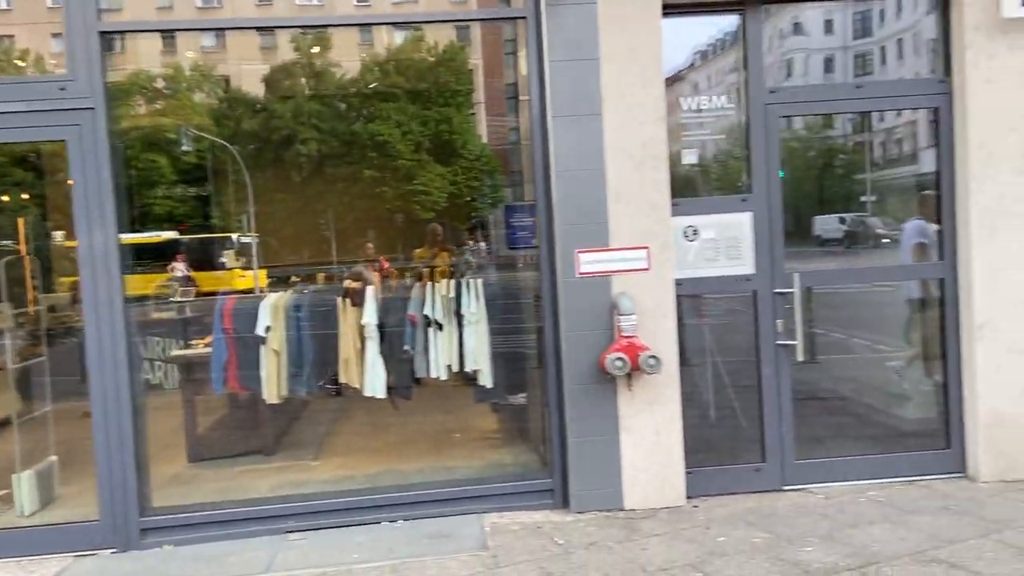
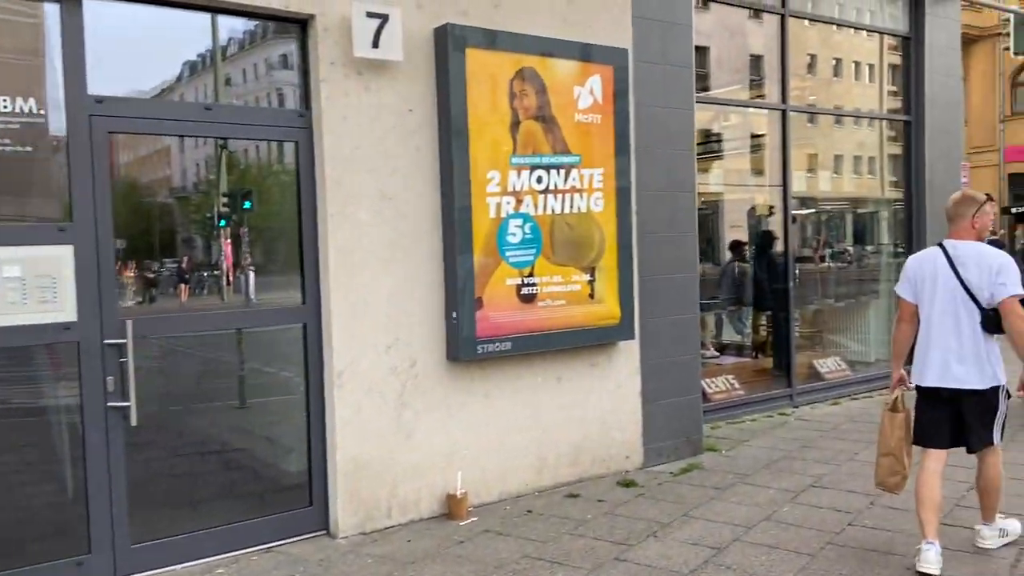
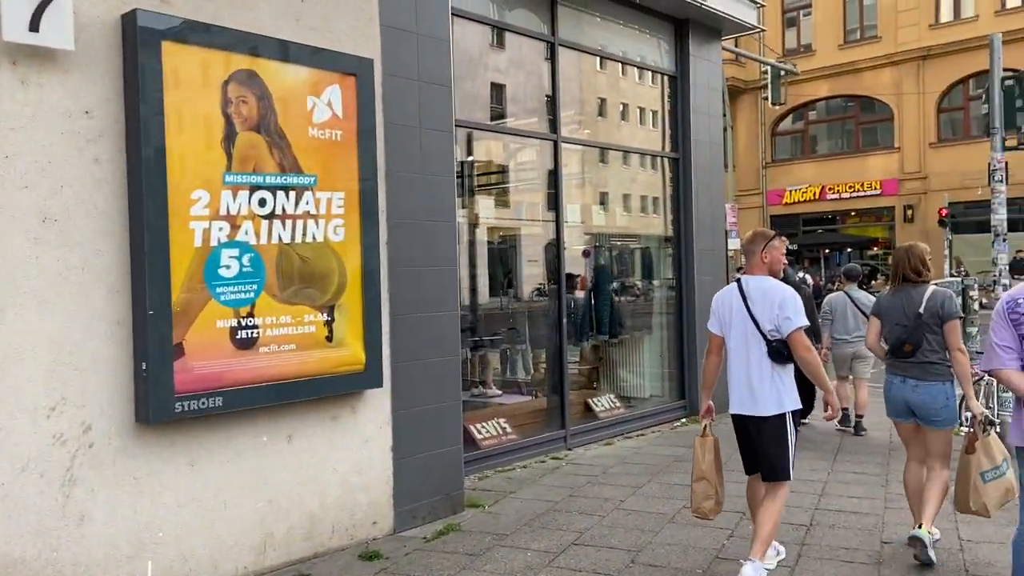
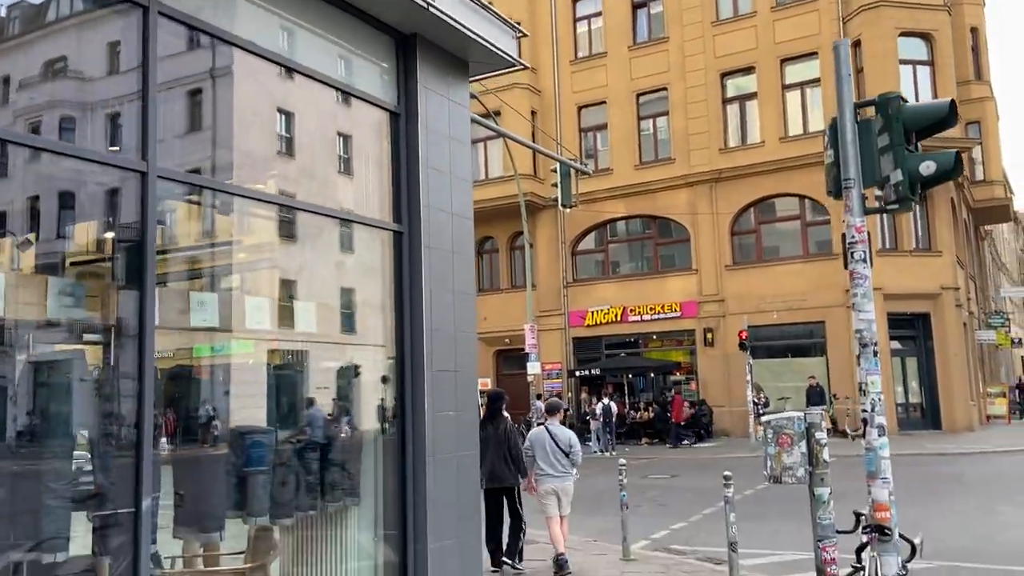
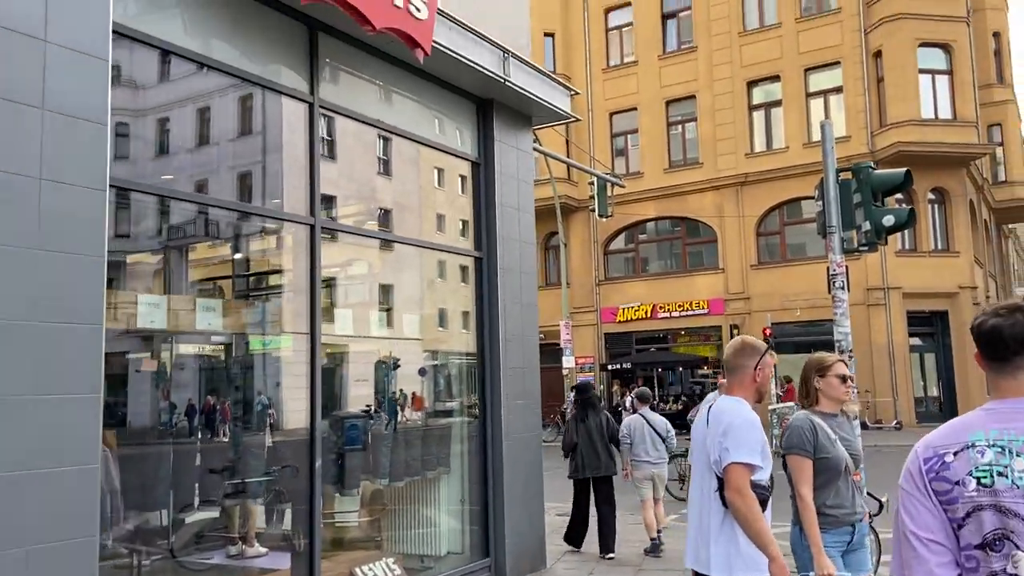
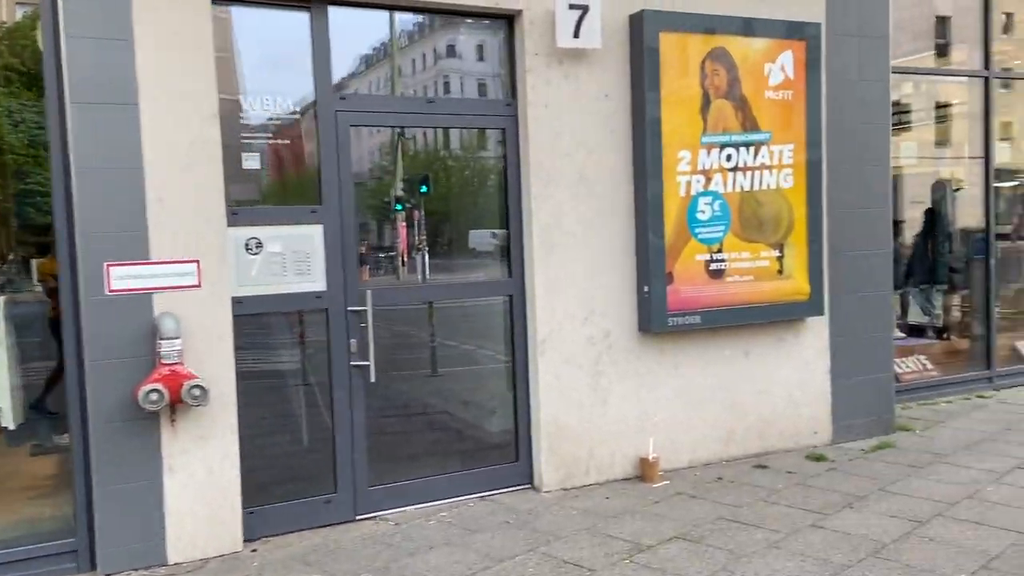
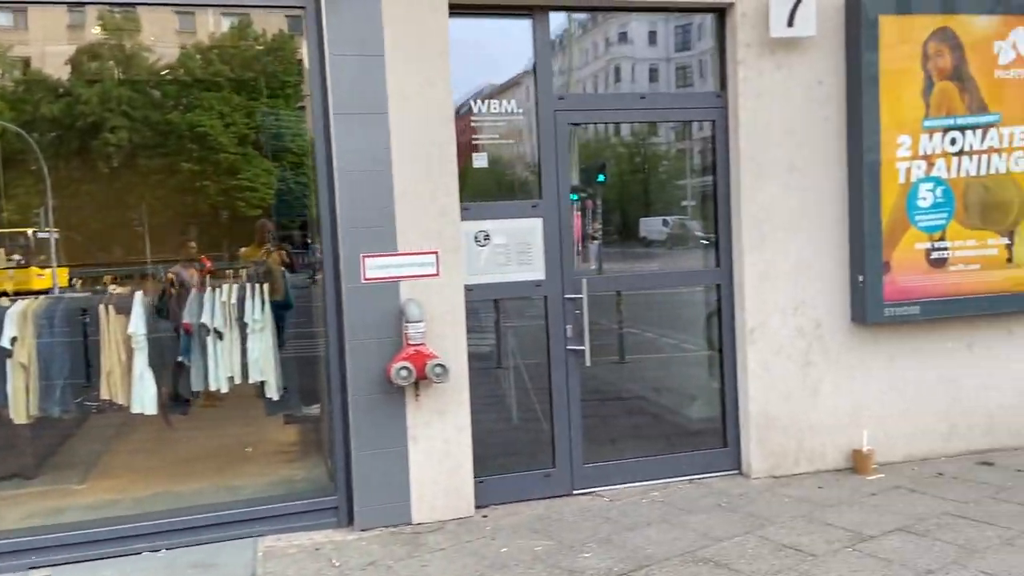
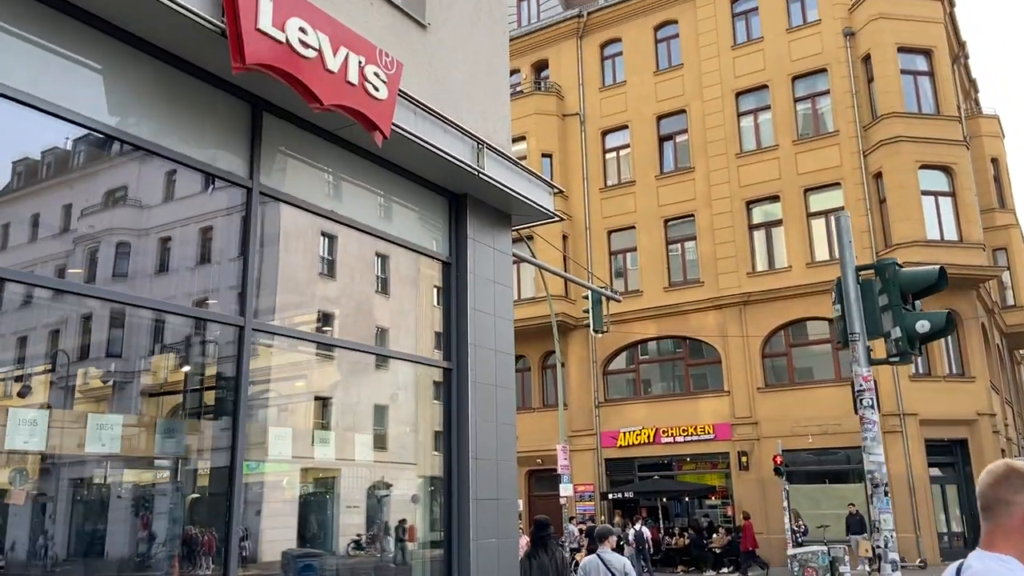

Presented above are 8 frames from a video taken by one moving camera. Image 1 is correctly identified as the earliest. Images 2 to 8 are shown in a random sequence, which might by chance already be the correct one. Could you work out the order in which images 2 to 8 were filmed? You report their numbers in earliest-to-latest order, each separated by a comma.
7, 6, 2, 3, 5, 8, 4
